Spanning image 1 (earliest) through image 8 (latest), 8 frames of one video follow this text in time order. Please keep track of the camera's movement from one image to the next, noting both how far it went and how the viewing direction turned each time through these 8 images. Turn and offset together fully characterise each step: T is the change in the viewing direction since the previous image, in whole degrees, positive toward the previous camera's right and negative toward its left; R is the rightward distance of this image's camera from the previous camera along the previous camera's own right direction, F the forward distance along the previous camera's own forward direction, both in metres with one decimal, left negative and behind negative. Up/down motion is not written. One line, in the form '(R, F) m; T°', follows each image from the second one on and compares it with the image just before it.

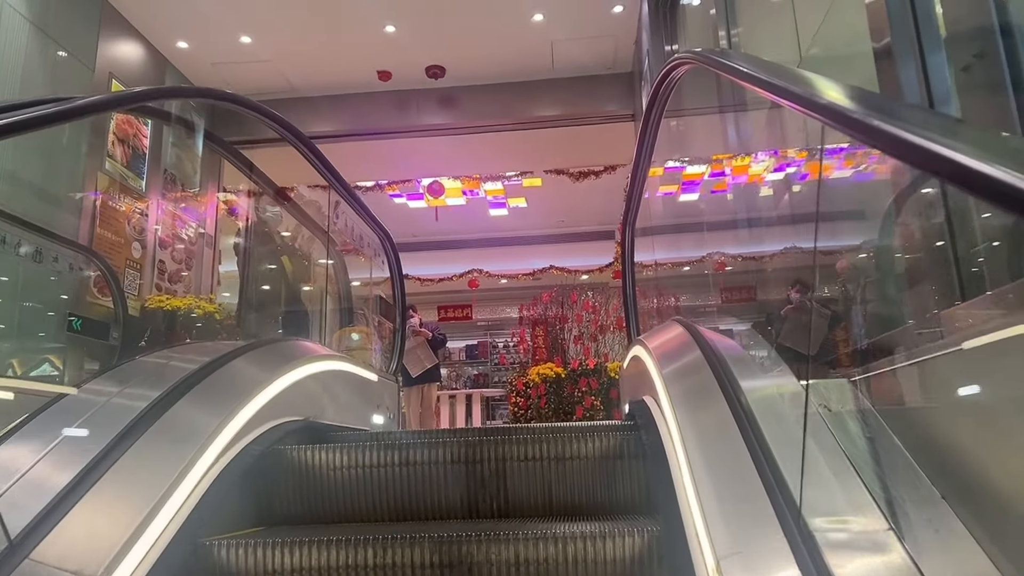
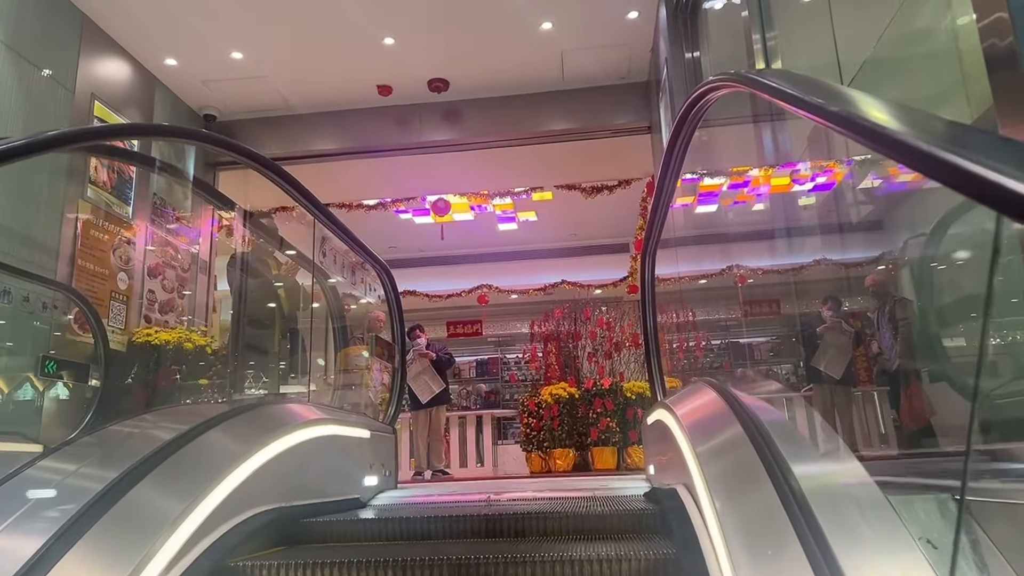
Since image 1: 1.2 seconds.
(0.0, +0.3) m; -1°
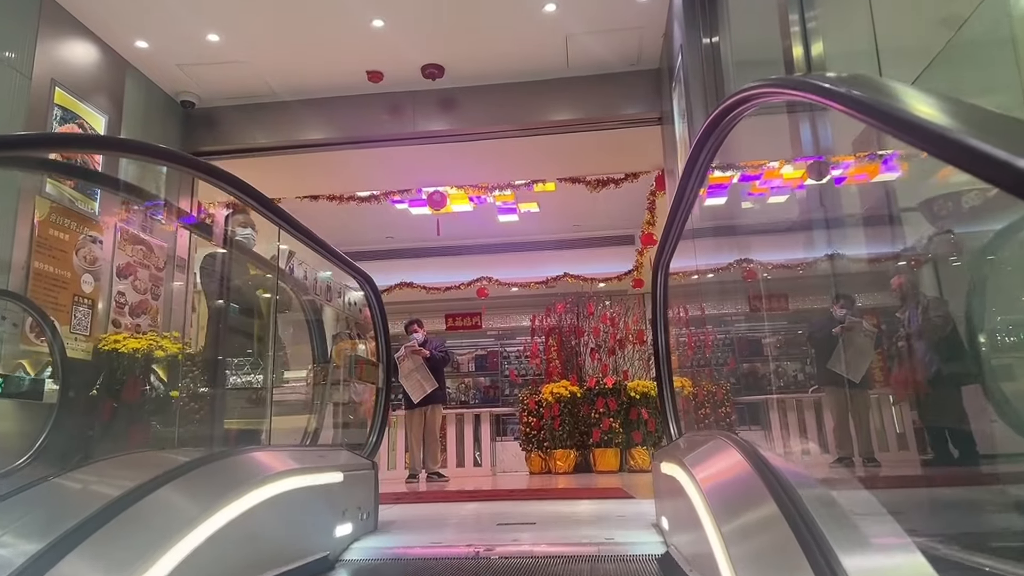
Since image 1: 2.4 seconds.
(0.0, +0.3) m; 0°
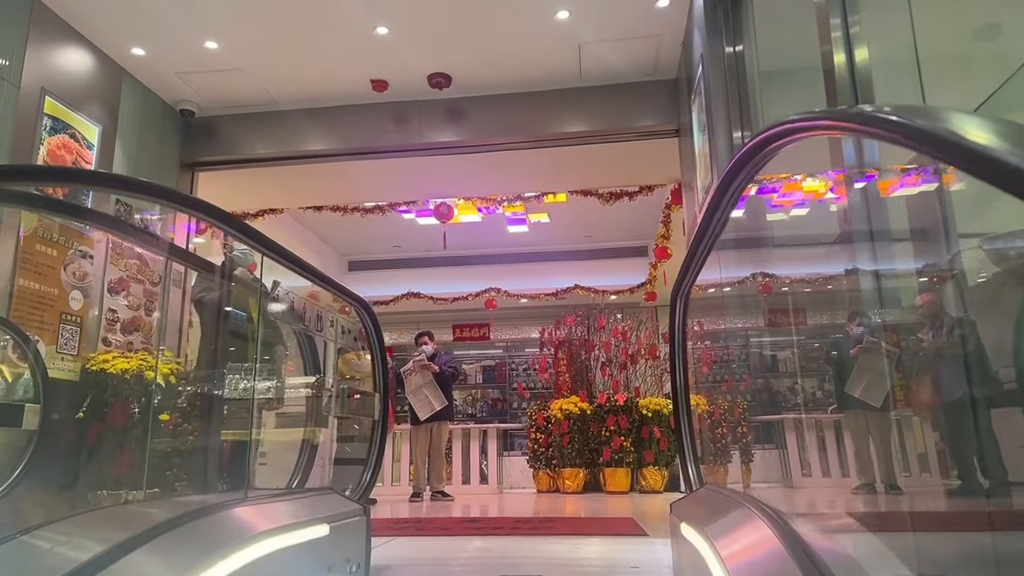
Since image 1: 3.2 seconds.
(0.0, +0.2) m; -1°
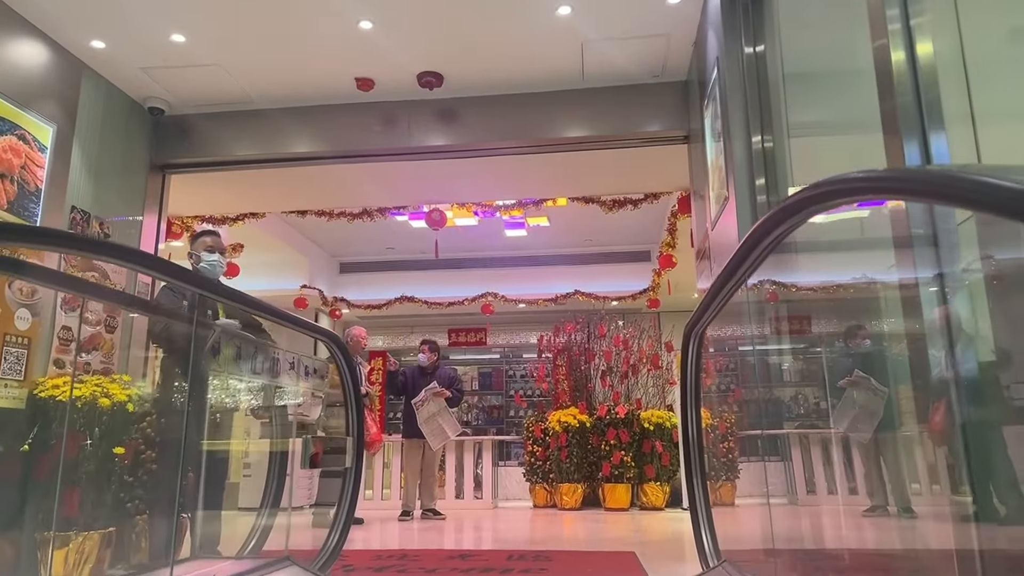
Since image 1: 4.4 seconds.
(0.0, +0.3) m; 0°
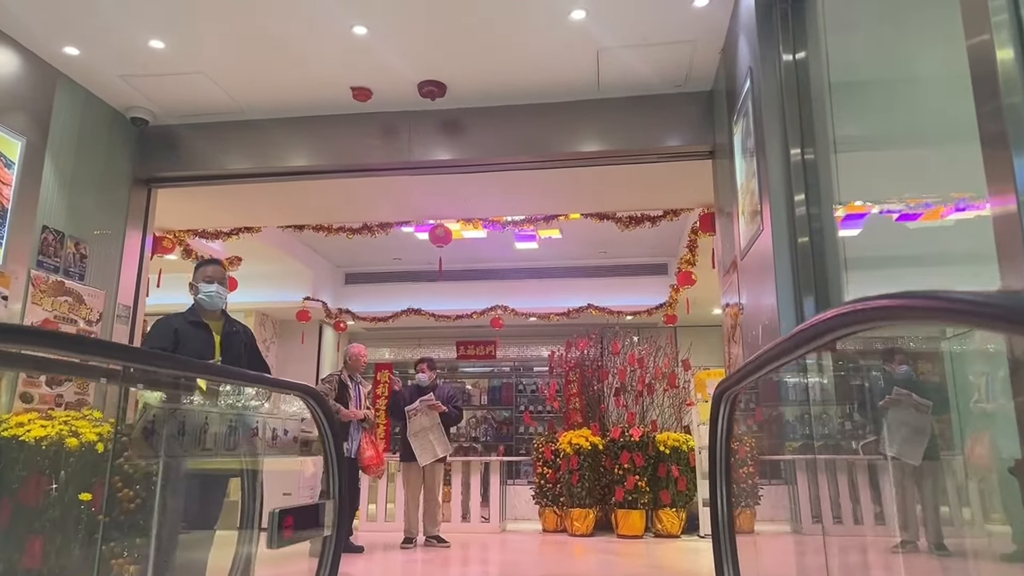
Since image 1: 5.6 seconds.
(0.0, +0.3) m; -1°
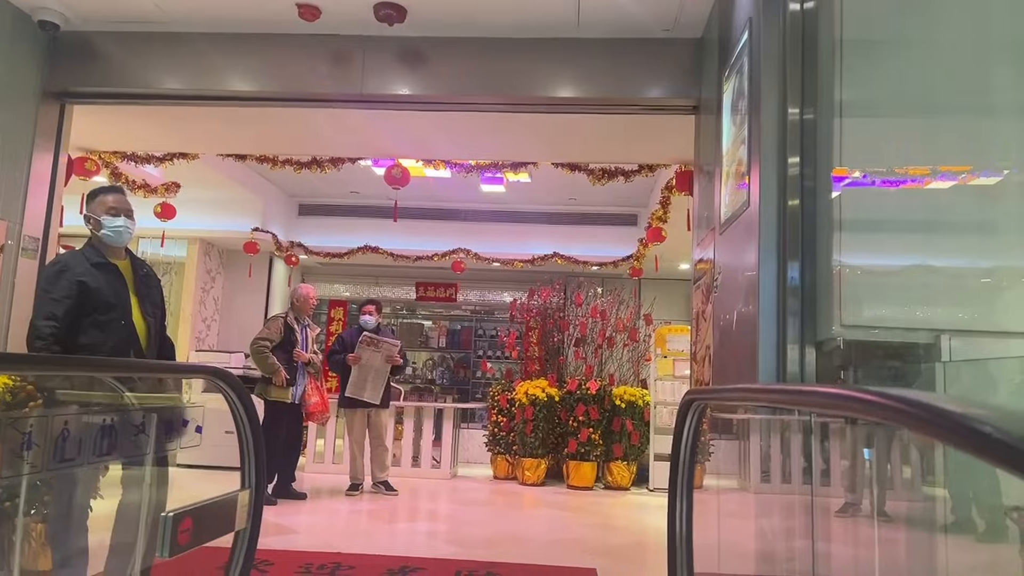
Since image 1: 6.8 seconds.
(0.0, +0.3) m; +3°
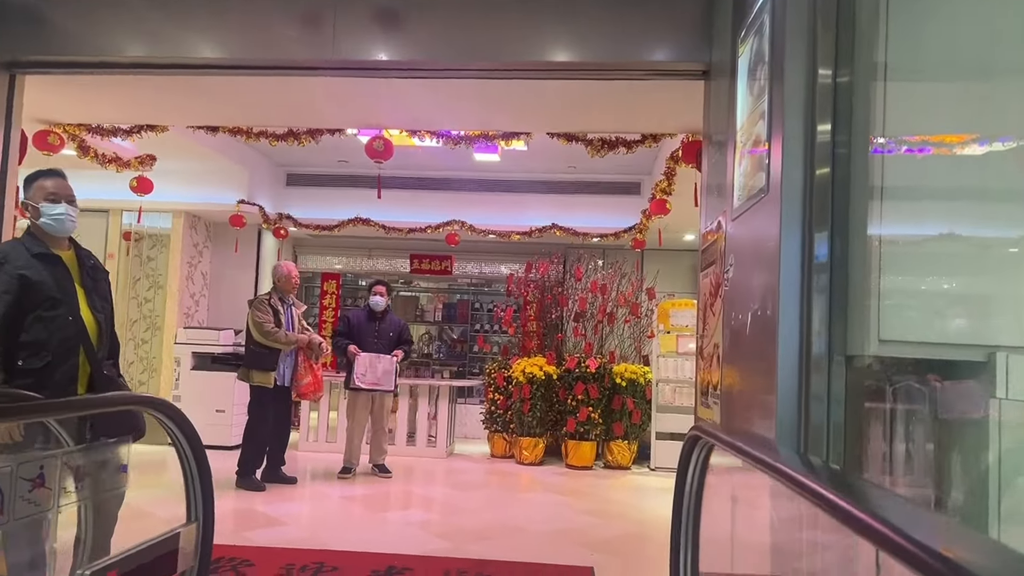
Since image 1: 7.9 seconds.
(+0.1, +0.3) m; 0°
